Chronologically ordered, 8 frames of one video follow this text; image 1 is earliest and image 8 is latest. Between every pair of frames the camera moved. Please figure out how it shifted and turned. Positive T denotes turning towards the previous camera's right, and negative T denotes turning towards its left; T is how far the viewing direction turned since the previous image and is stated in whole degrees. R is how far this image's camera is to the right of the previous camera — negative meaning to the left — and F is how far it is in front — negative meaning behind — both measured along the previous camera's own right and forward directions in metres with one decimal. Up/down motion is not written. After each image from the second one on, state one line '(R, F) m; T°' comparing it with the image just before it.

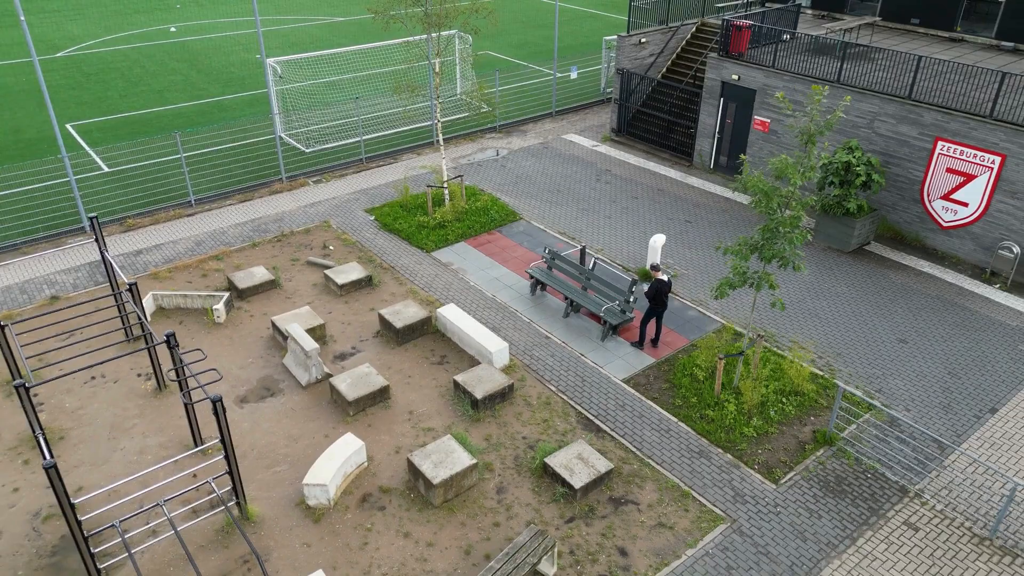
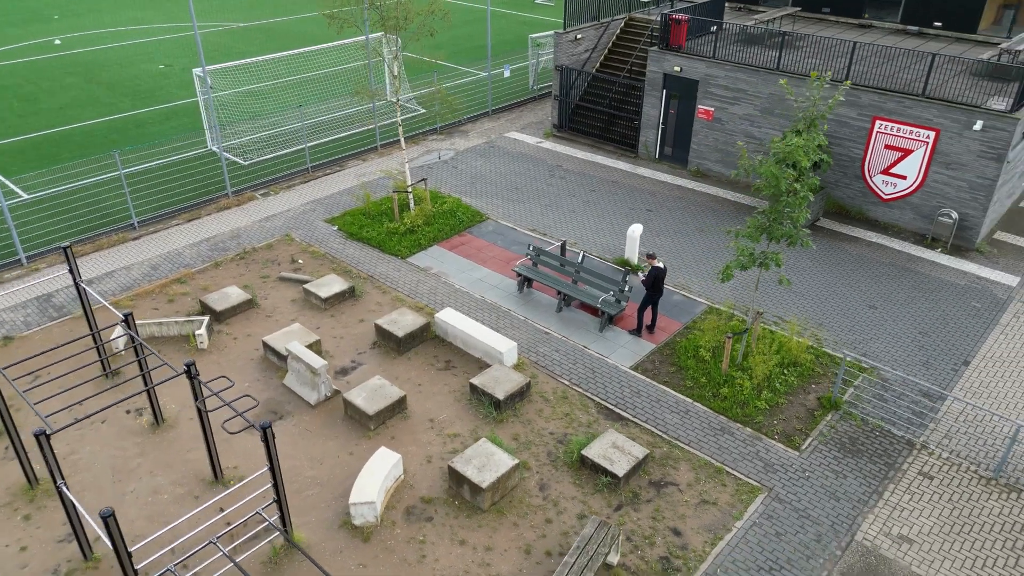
(-1.4, +0.1) m; +8°
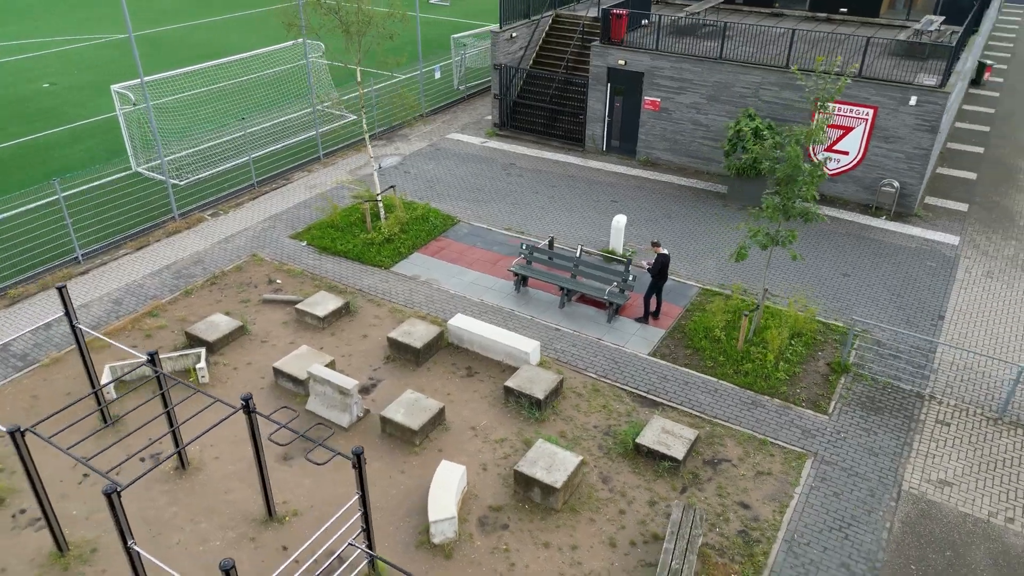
(-1.8, +0.2) m; +9°
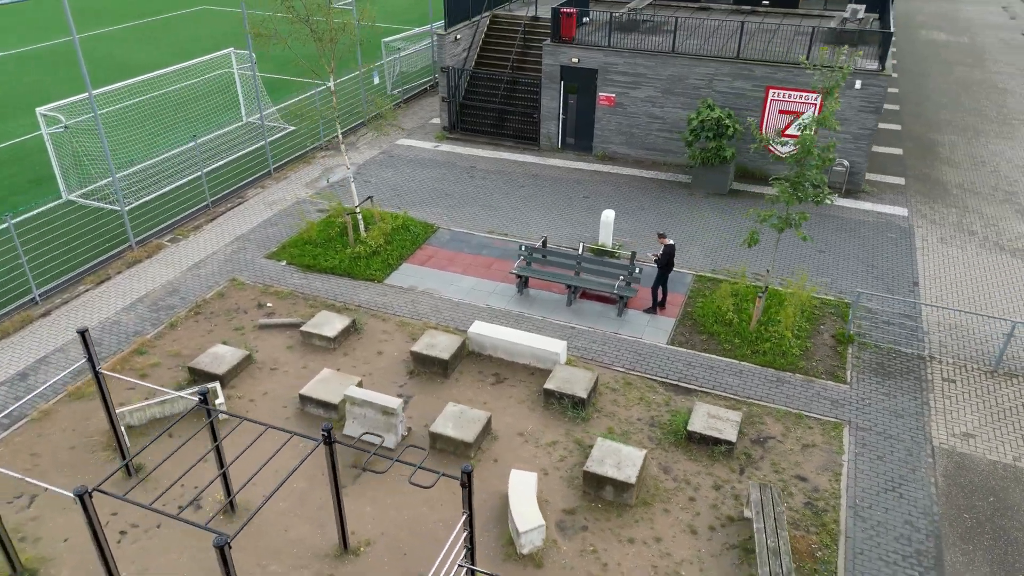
(-1.7, +0.2) m; +8°
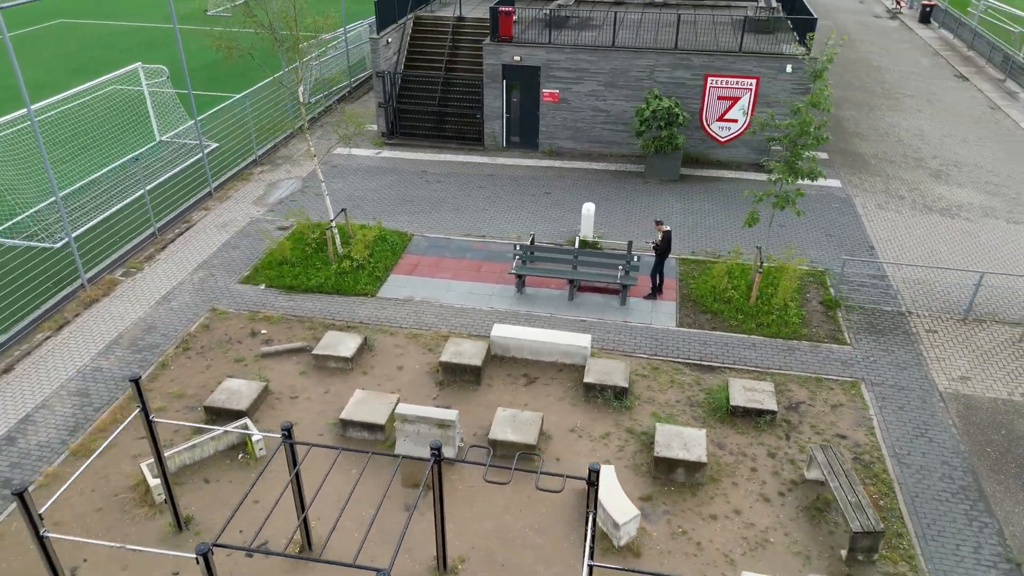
(-2.0, +0.2) m; +10°
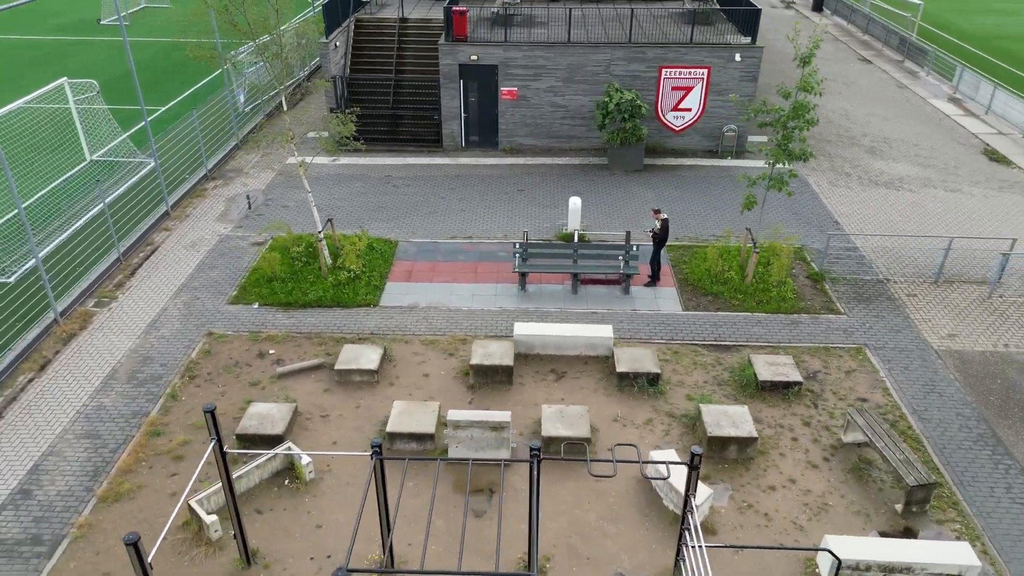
(-1.6, +0.1) m; +8°
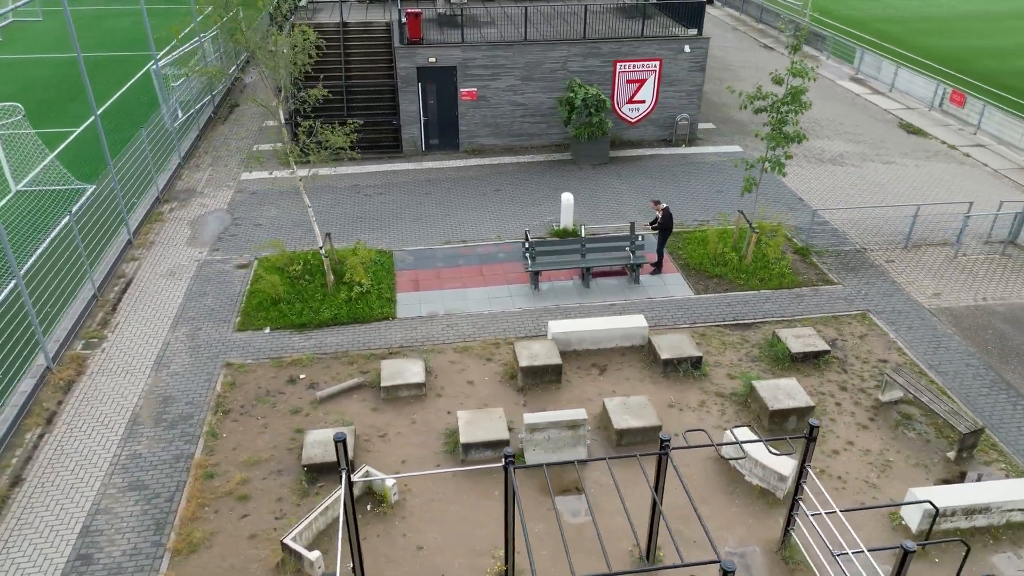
(-2.0, +0.2) m; +9°
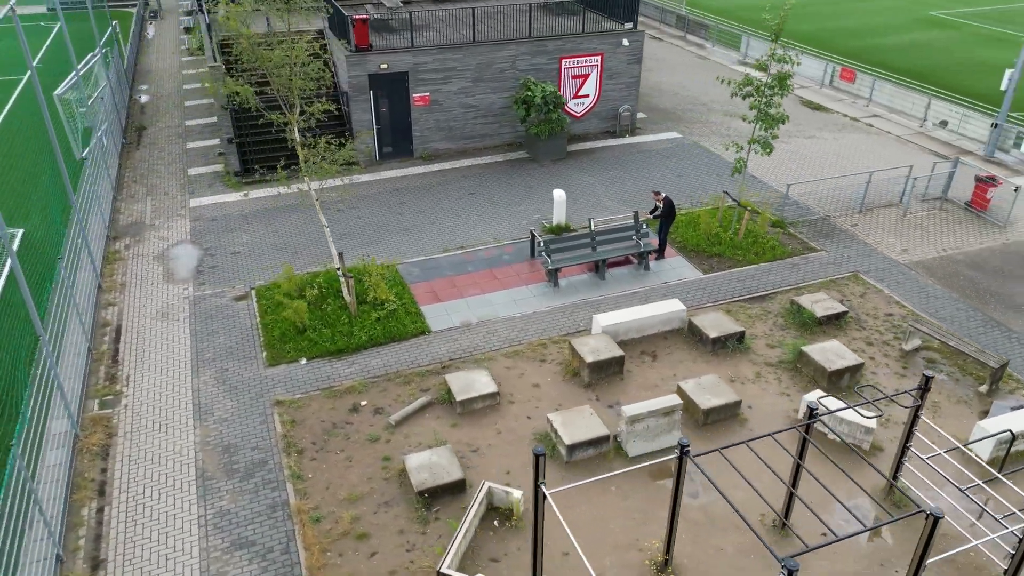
(-2.6, +0.3) m; +11°
